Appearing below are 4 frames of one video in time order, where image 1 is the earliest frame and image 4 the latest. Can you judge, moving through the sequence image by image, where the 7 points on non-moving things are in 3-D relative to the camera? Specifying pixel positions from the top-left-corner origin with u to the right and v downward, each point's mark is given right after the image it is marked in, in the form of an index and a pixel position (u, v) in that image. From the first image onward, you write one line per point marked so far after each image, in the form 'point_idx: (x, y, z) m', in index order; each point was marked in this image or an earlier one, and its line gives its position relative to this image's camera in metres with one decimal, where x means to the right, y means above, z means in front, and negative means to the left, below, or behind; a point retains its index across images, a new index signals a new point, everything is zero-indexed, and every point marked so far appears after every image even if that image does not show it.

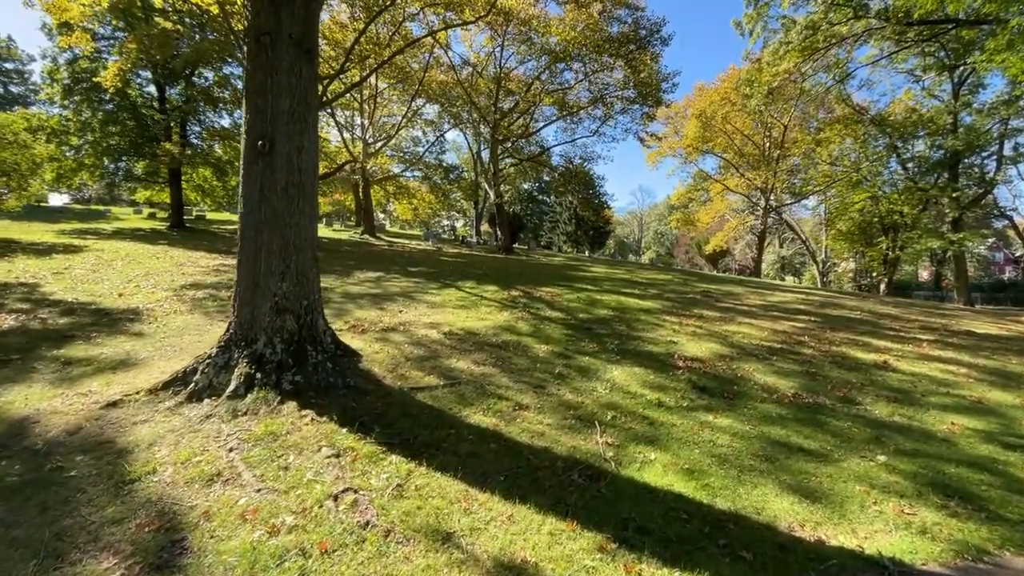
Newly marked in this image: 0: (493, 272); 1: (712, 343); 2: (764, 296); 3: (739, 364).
0: (-0.6, +0.5, +15.1) m
1: (+3.0, -0.8, +7.3) m
2: (+7.1, -0.2, +13.6) m
3: (+3.0, -1.0, +6.3) m
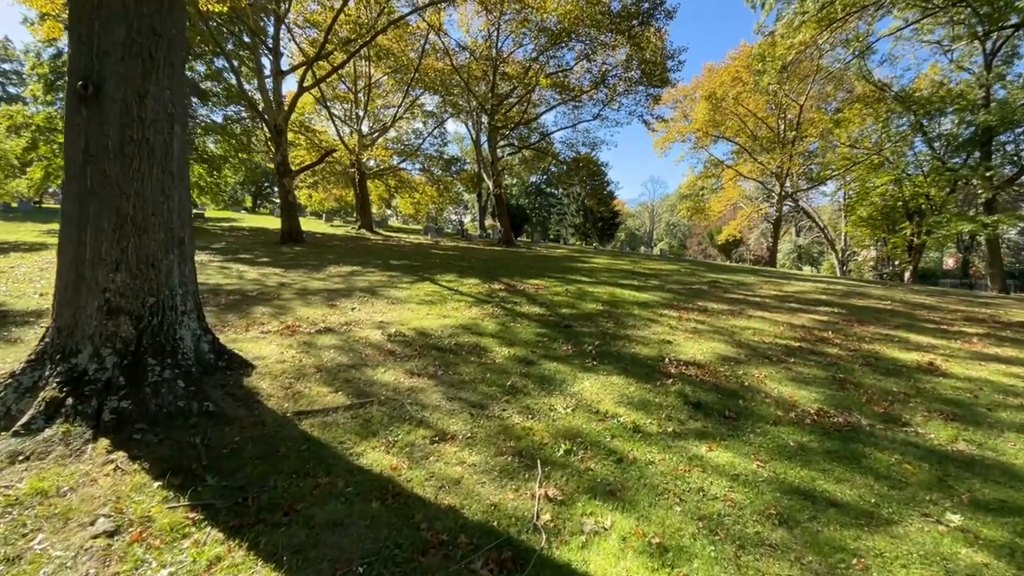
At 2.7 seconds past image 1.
0: (-0.9, +0.7, +13.9) m
1: (+2.5, -0.7, +6.0) m
2: (+6.8, 0.0, +12.2) m
3: (+2.5, -0.9, +5.0) m
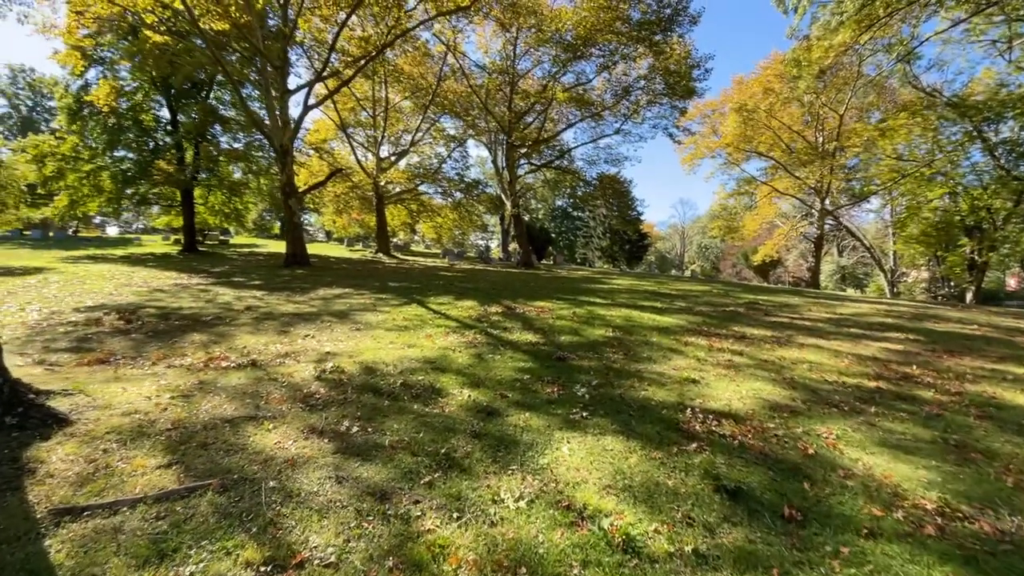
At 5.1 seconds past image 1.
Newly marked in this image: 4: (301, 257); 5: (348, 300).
0: (-0.7, 0.0, +12.6) m
1: (+2.3, -0.9, +4.4) m
2: (+6.9, -0.4, +10.4) m
3: (+2.1, -1.0, +3.4) m
4: (-8.0, +1.2, +18.2) m
5: (-3.2, -0.2, +9.5) m
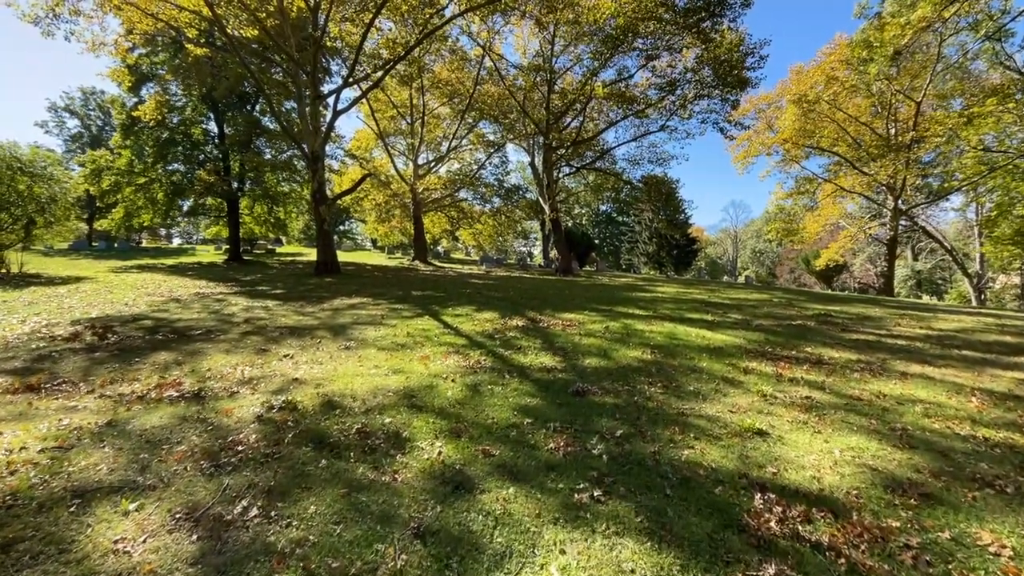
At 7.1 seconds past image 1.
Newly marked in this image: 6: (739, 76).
0: (+0.1, -0.2, +11.5) m
1: (+2.2, -1.0, +3.1) m
2: (+7.4, -0.6, +8.6) m
3: (+2.0, -1.1, +2.1) m
4: (-6.7, +0.9, +17.9) m
5: (-2.8, -0.4, +8.7) m
6: (+8.7, +8.2, +18.5) m
